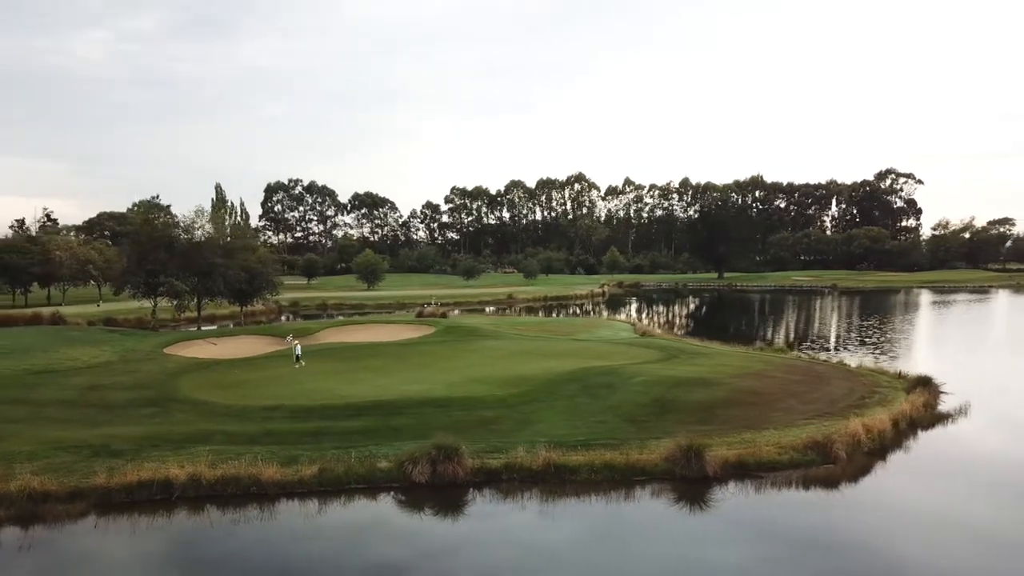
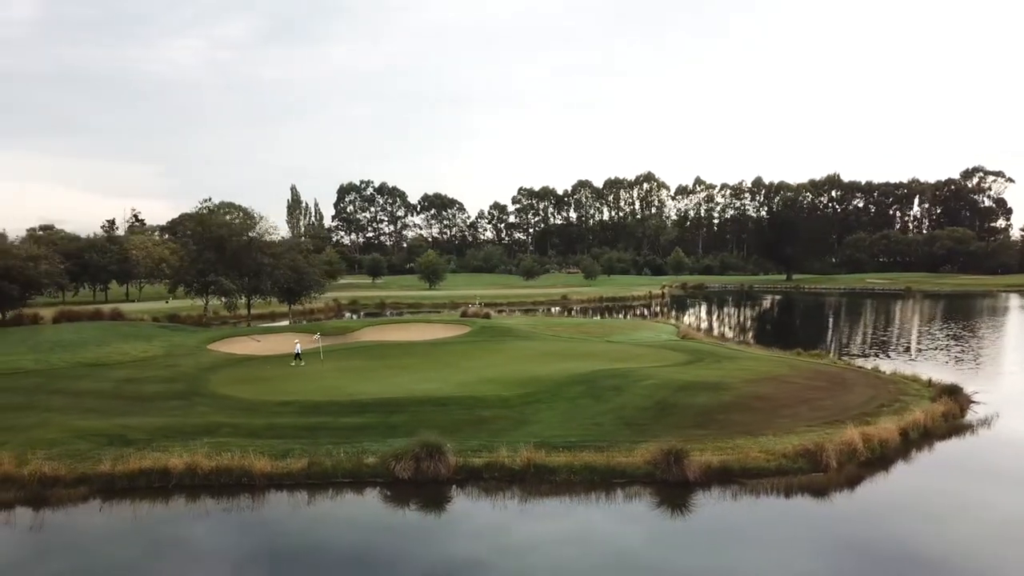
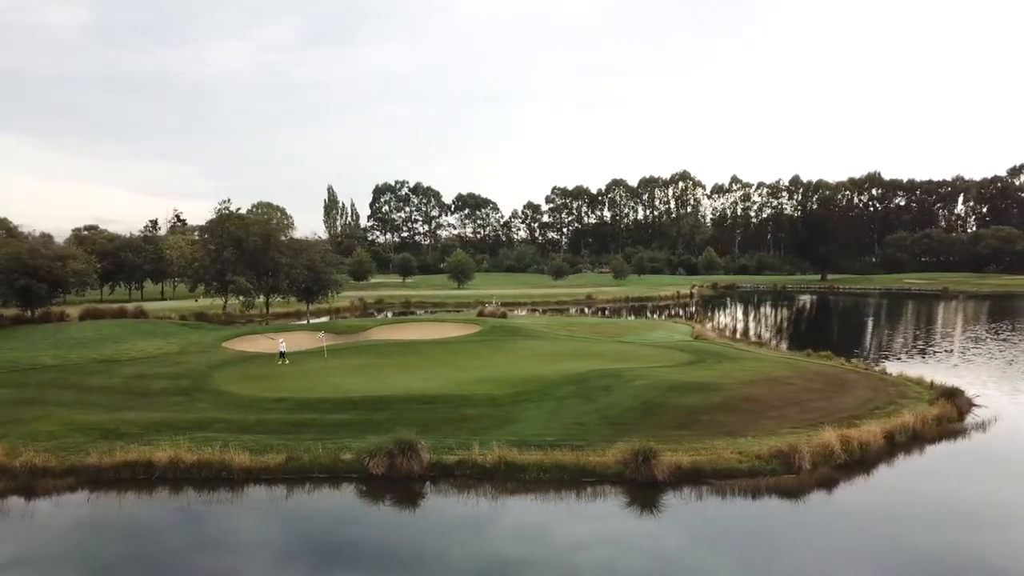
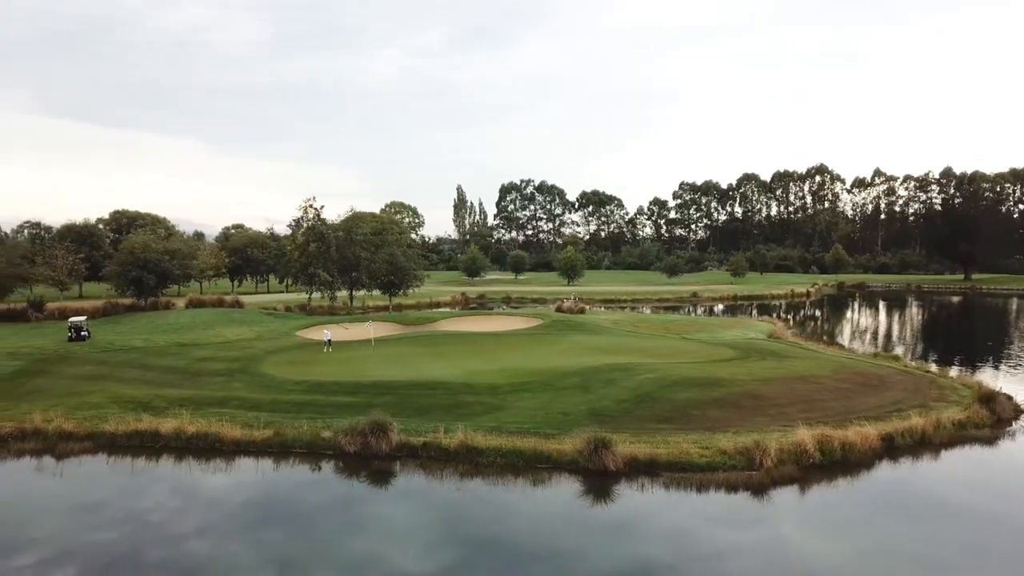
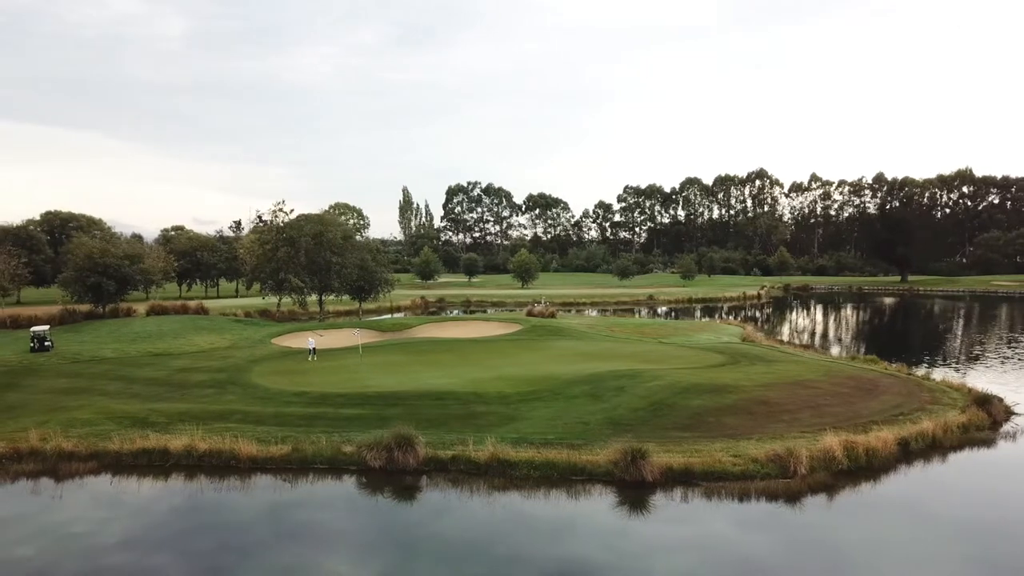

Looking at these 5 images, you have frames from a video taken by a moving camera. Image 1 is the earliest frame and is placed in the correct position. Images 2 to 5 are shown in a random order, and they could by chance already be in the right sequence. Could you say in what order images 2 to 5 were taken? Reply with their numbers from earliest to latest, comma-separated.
2, 3, 5, 4
